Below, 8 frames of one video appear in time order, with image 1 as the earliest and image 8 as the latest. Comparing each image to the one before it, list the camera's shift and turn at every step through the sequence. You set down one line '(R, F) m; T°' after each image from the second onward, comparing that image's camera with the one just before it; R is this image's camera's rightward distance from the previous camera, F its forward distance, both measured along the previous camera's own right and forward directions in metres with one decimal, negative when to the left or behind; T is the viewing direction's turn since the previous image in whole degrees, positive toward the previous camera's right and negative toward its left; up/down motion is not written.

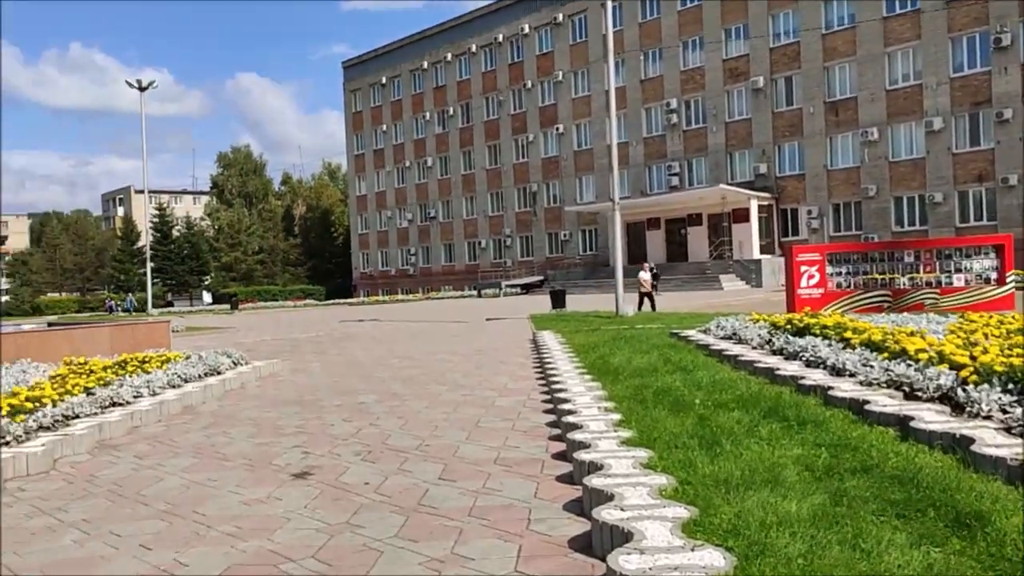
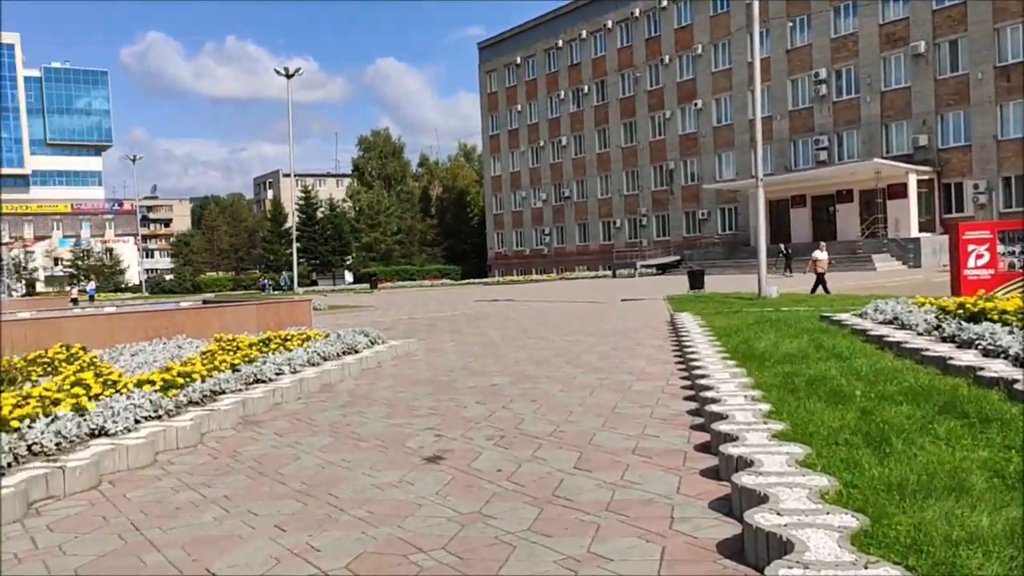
(0.0, +0.3) m; -8°
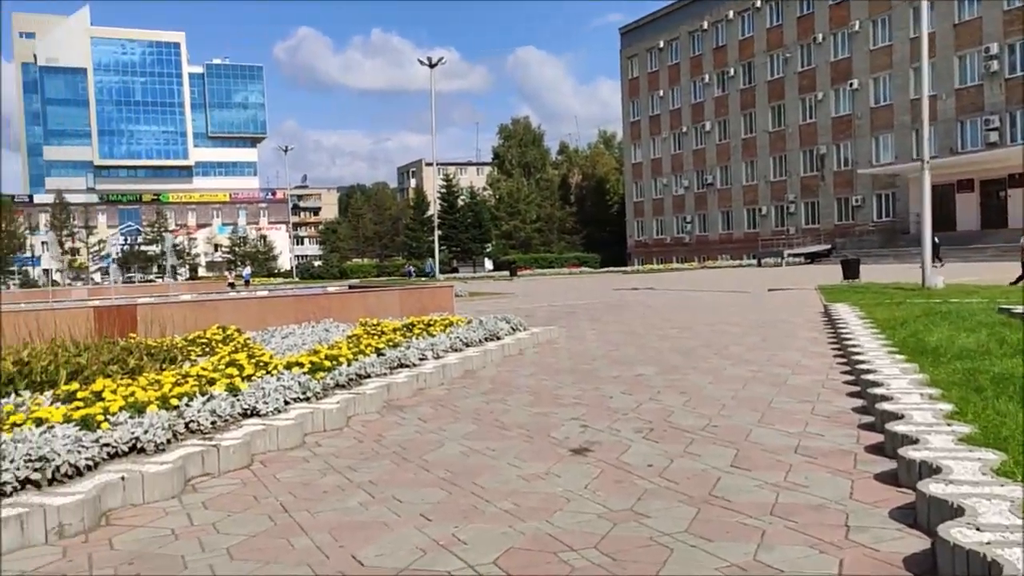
(-0.1, +0.2) m; -9°
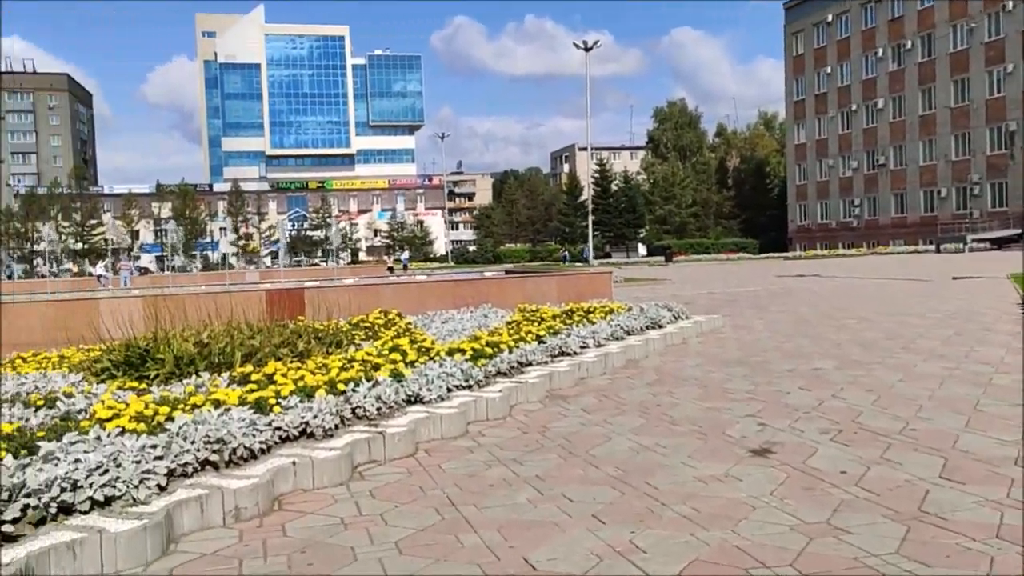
(-0.1, +0.2) m; -9°
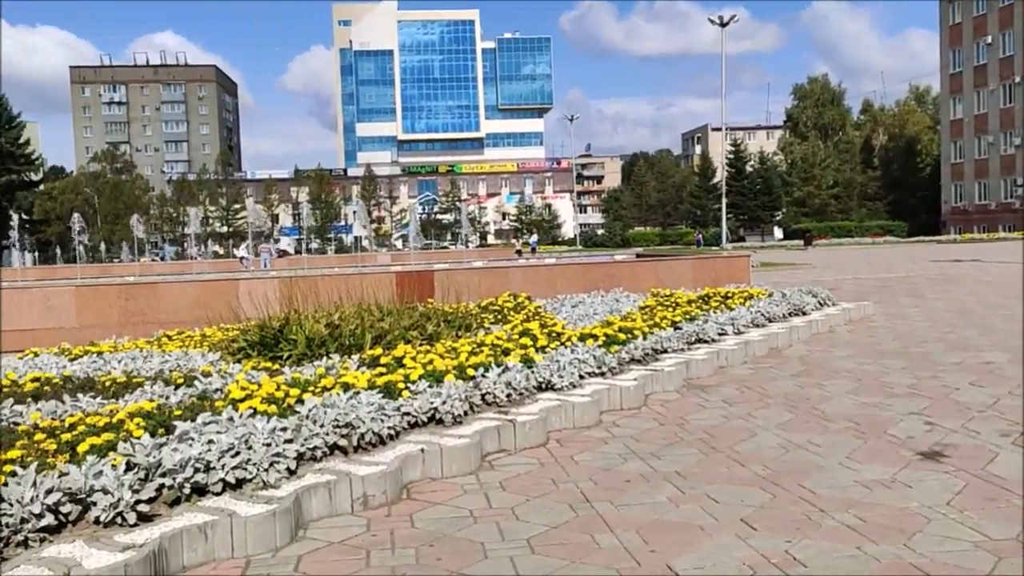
(-0.1, +0.3) m; -8°
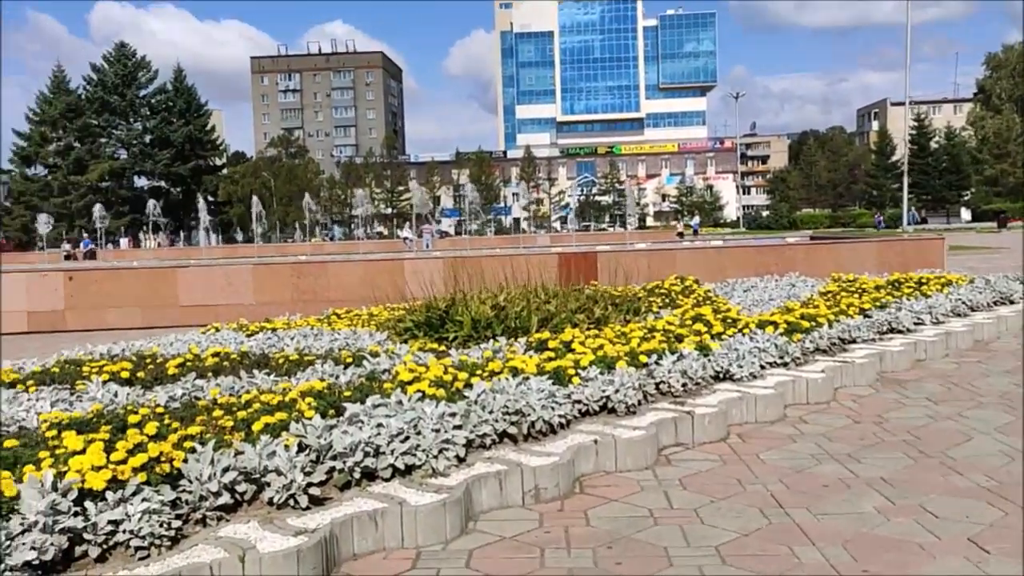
(-0.1, +0.3) m; -10°
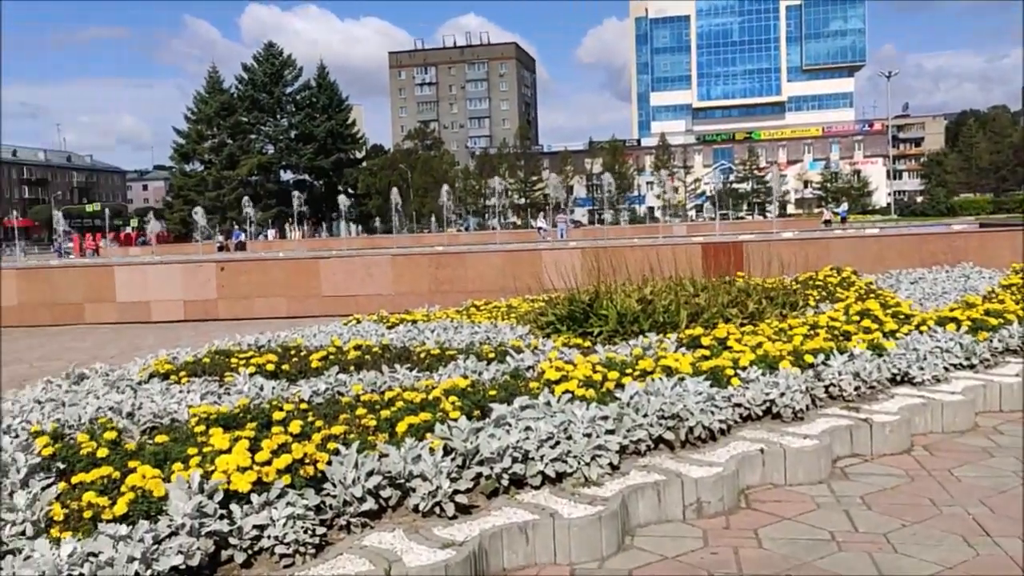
(-0.1, +0.3) m; -8°
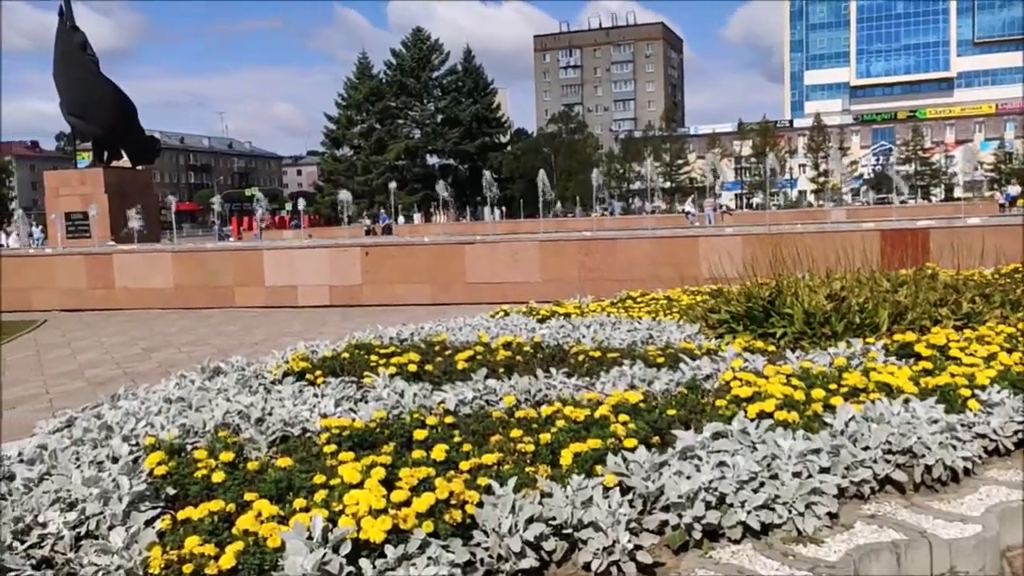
(-0.2, +0.7) m; -9°
